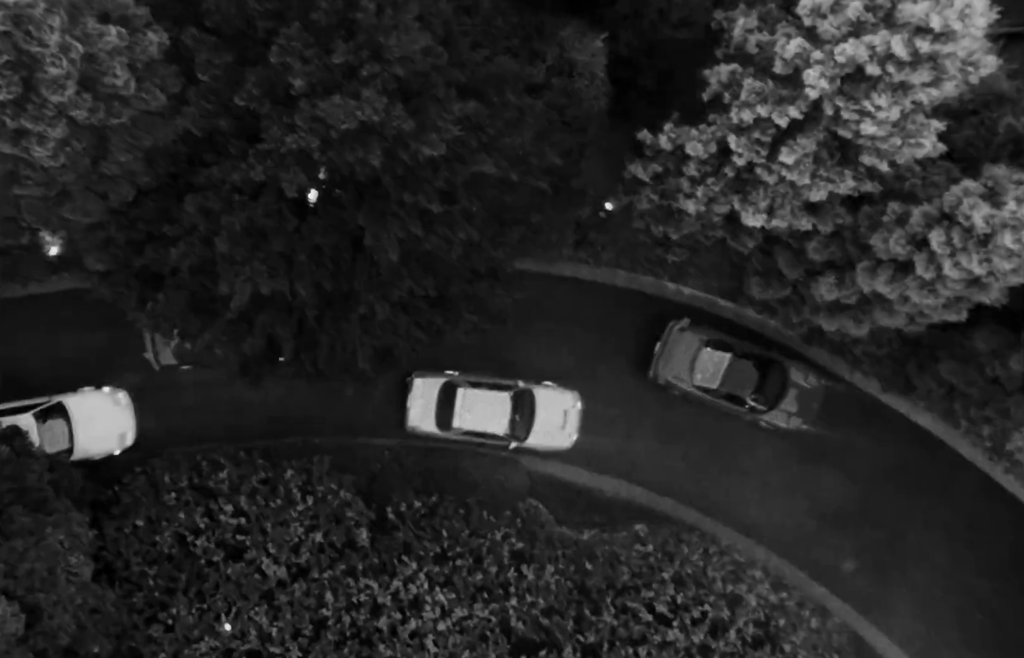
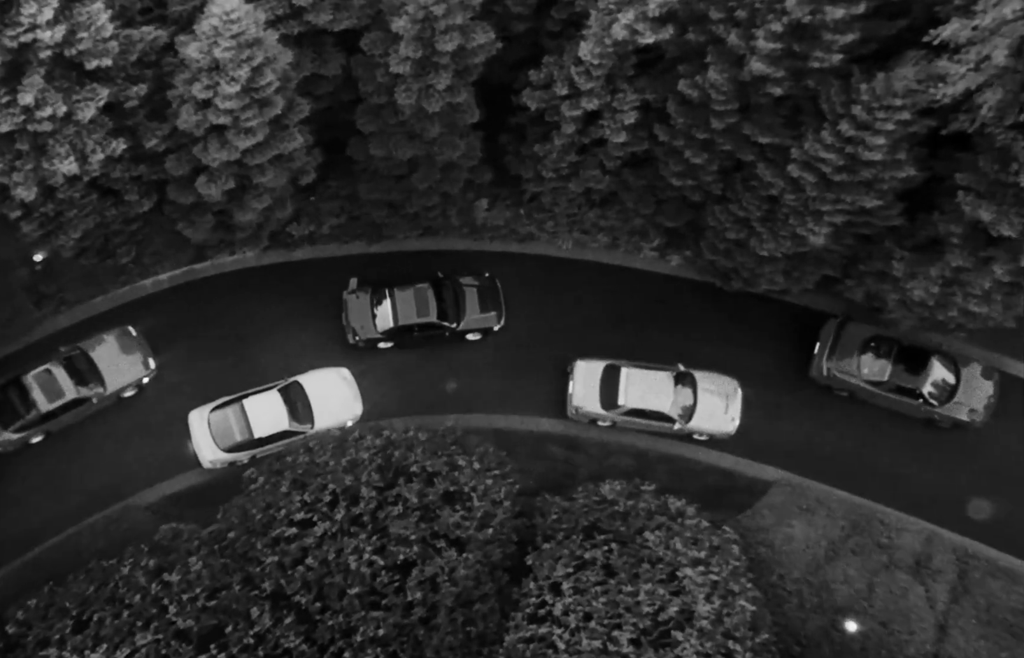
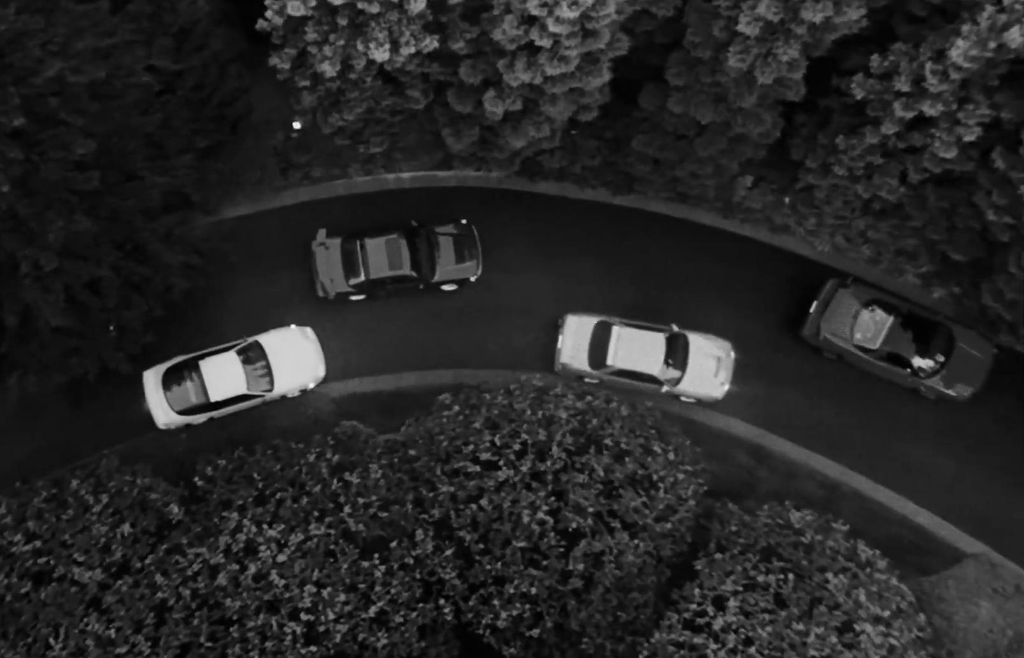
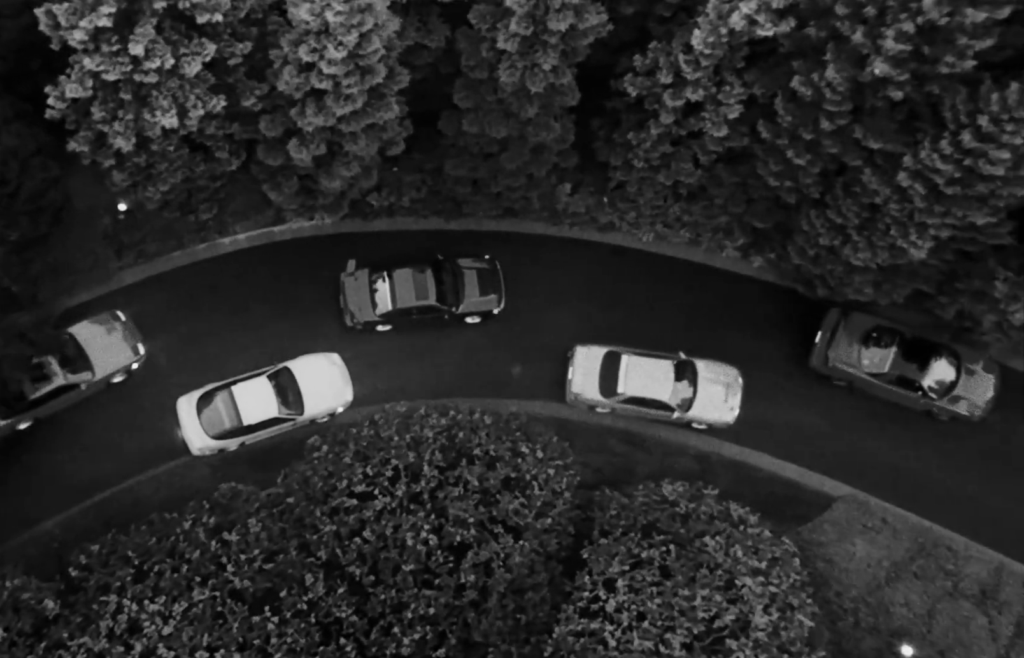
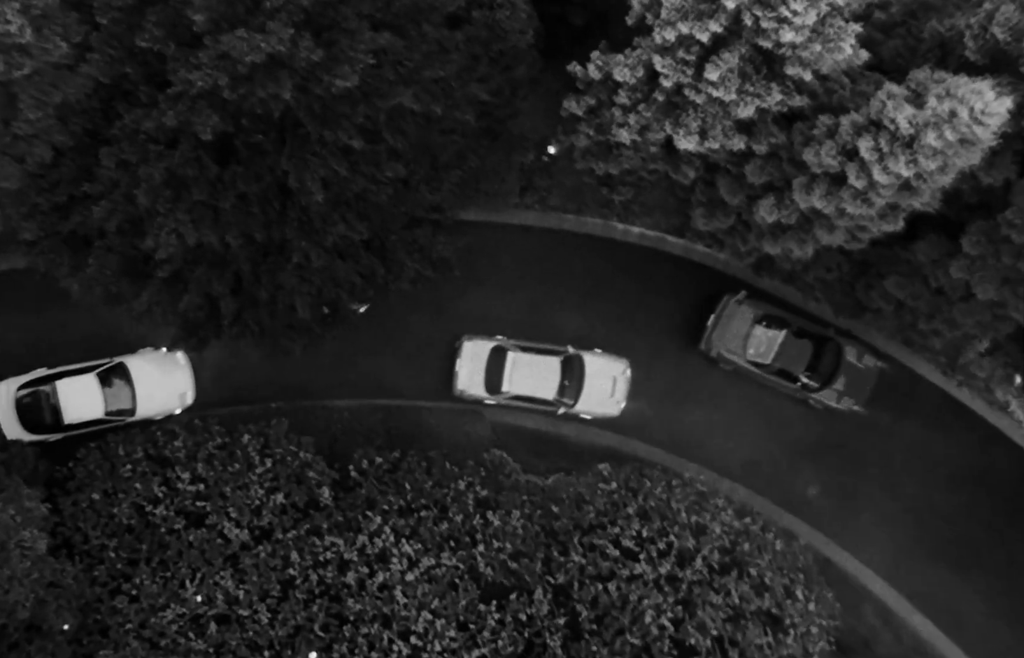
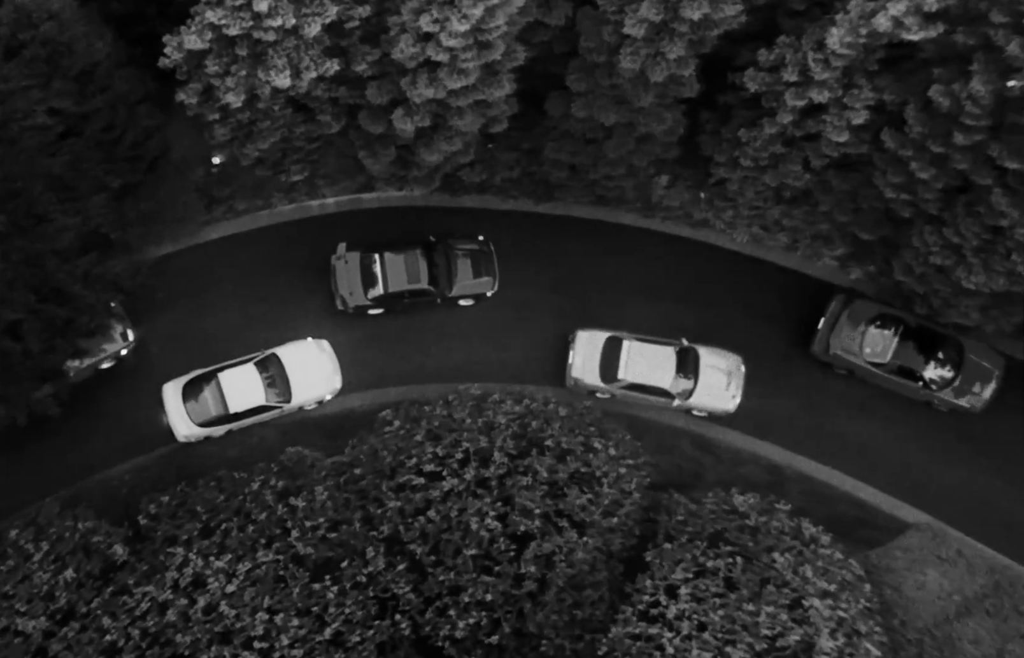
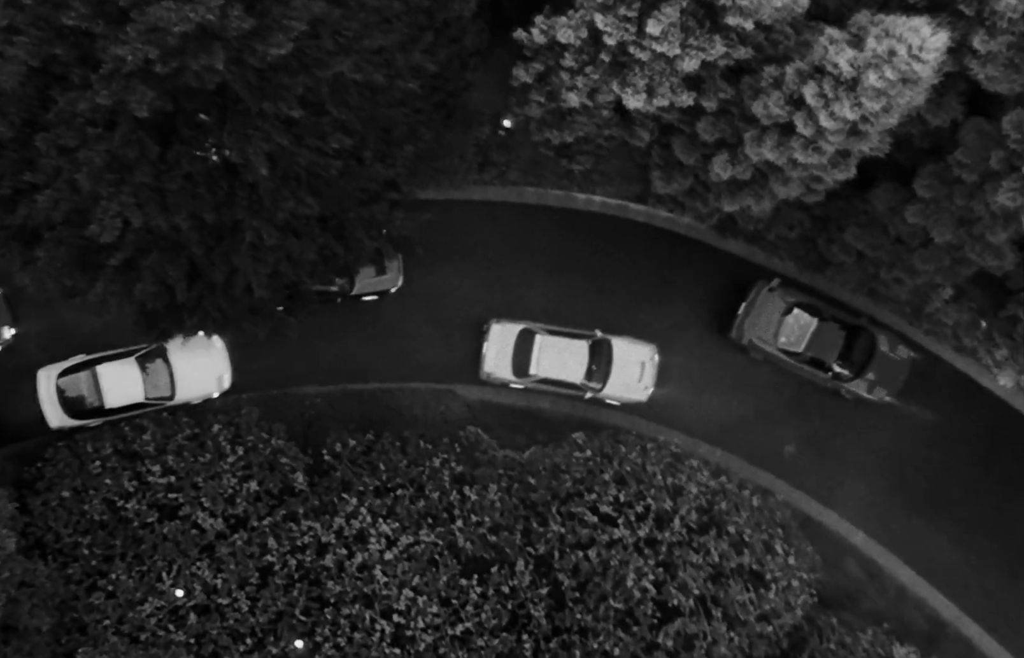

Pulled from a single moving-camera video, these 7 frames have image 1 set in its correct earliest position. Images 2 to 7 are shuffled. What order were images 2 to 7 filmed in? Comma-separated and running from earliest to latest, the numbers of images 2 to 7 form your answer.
5, 7, 3, 6, 4, 2
